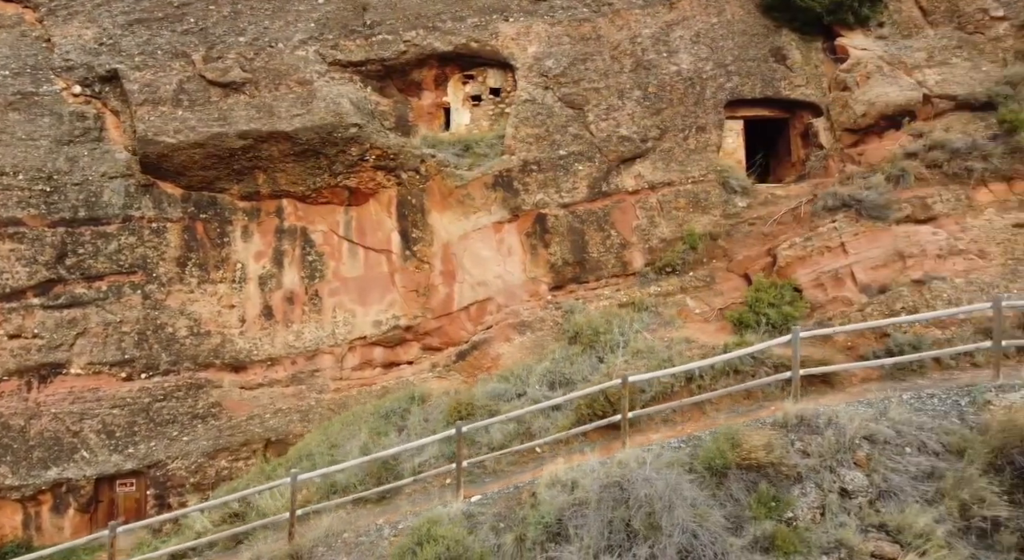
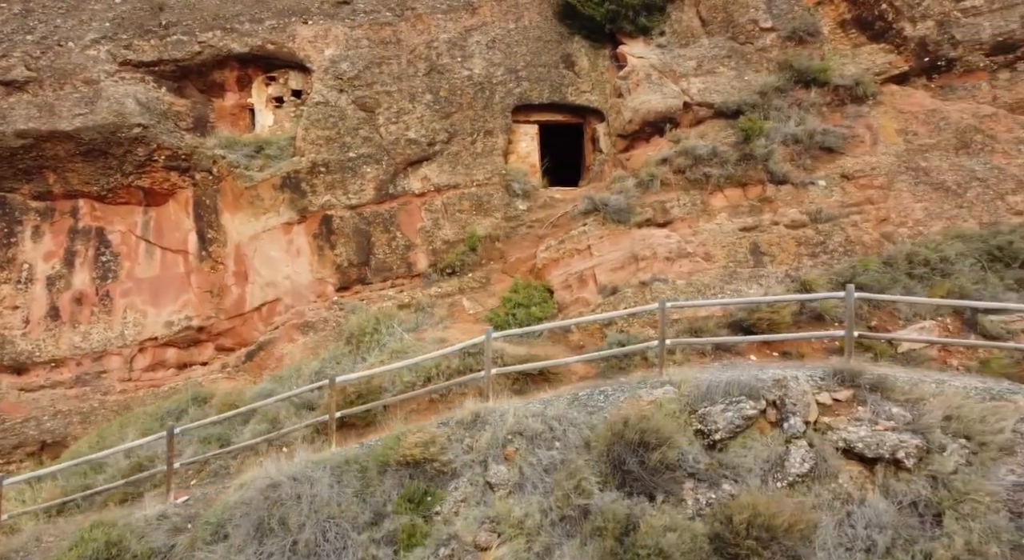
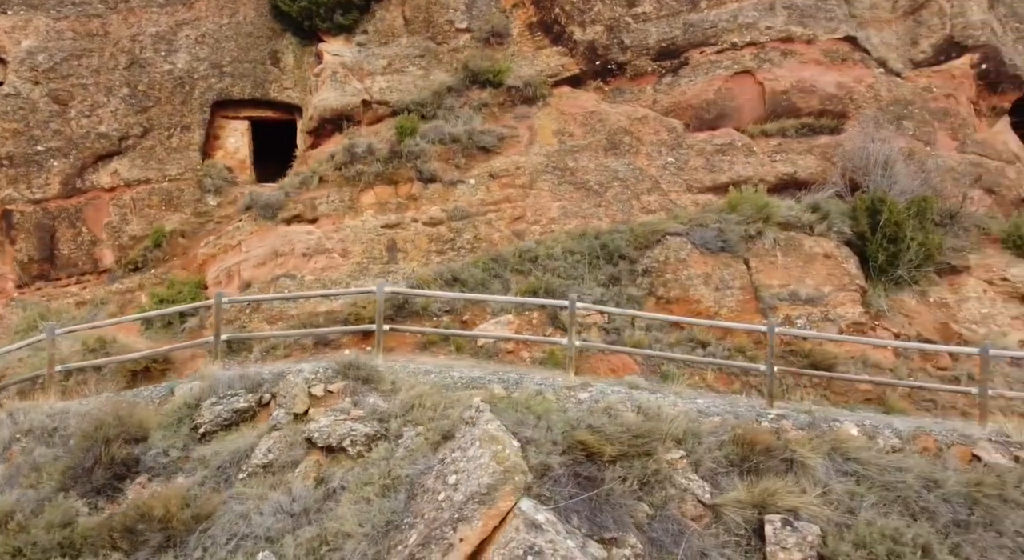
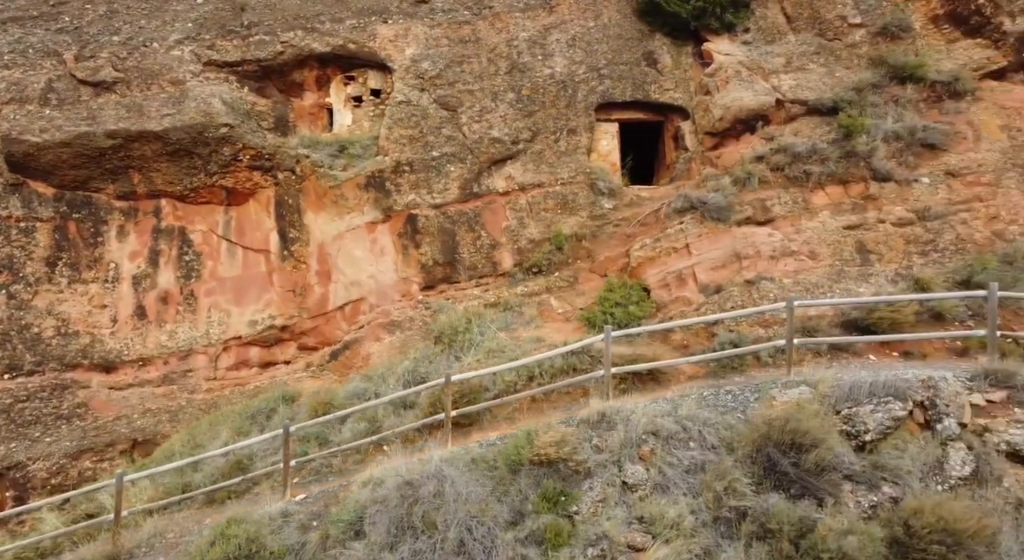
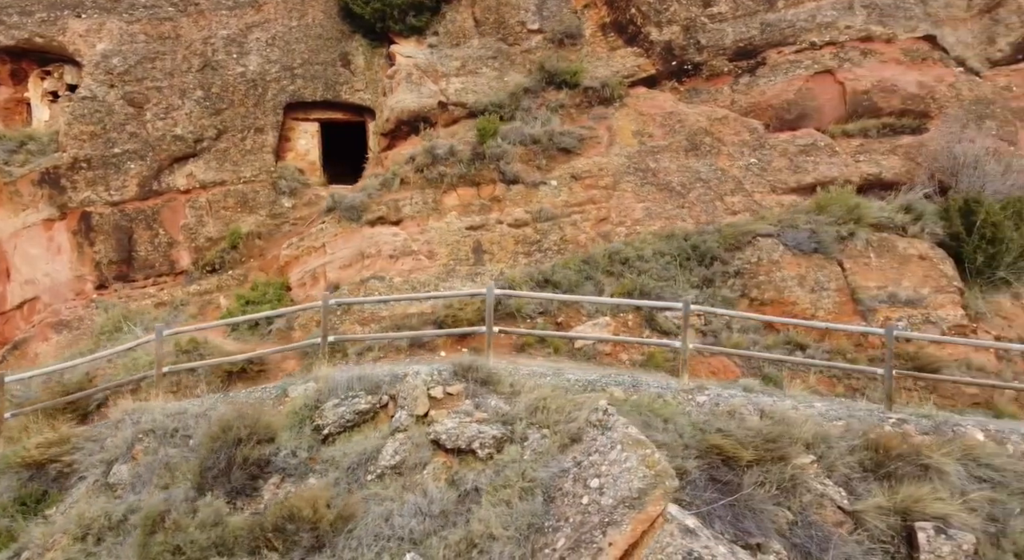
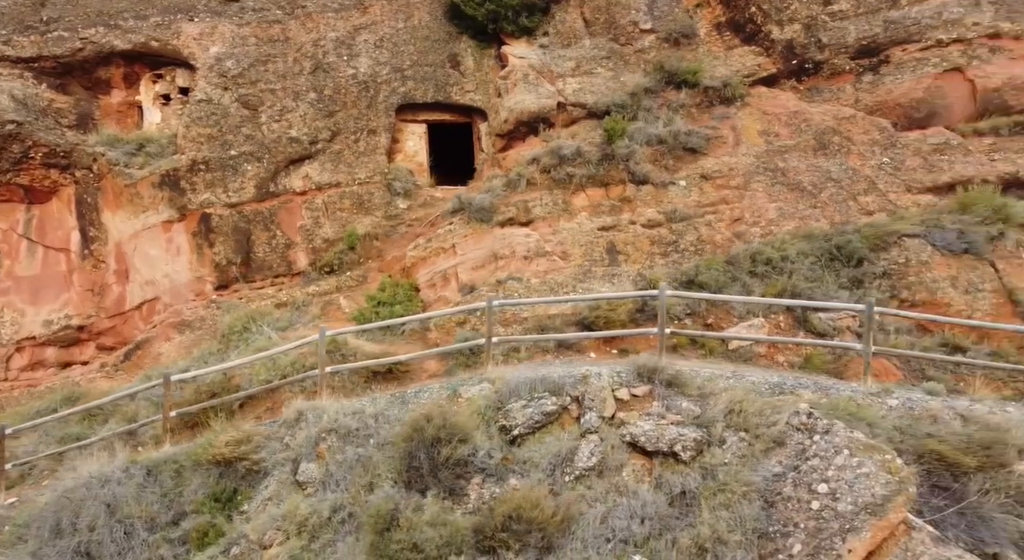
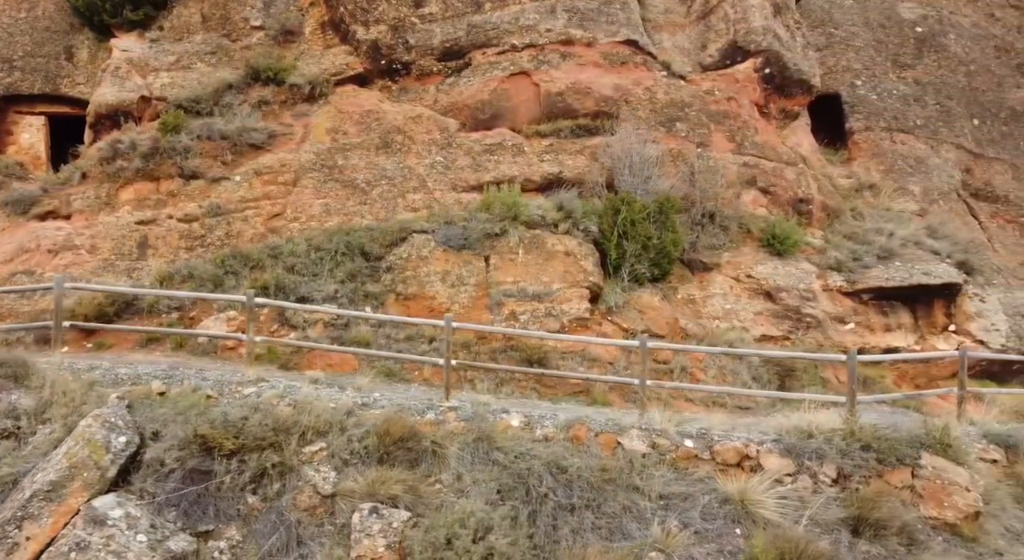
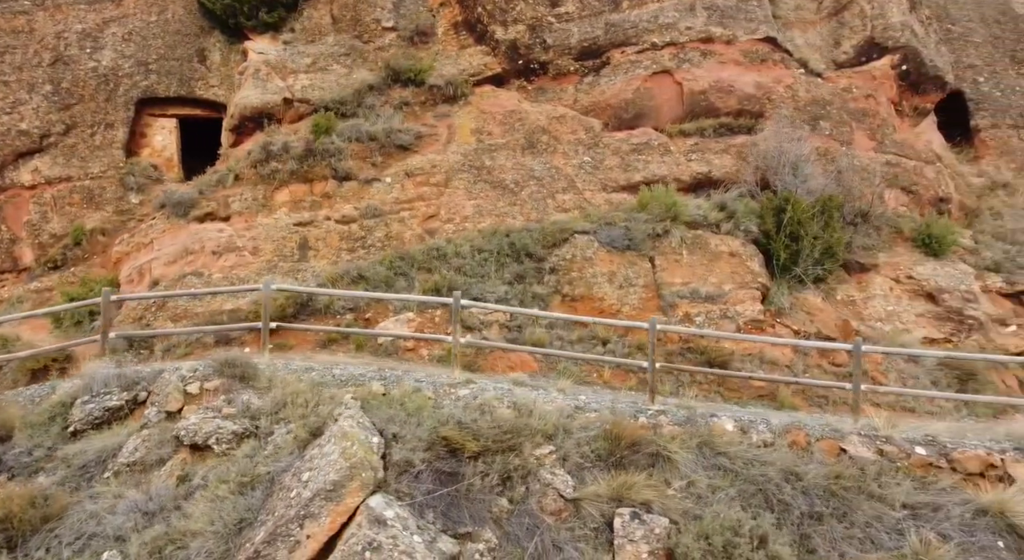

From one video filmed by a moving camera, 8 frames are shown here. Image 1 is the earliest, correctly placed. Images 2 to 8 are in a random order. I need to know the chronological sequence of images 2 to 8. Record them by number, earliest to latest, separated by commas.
4, 2, 6, 5, 3, 8, 7
